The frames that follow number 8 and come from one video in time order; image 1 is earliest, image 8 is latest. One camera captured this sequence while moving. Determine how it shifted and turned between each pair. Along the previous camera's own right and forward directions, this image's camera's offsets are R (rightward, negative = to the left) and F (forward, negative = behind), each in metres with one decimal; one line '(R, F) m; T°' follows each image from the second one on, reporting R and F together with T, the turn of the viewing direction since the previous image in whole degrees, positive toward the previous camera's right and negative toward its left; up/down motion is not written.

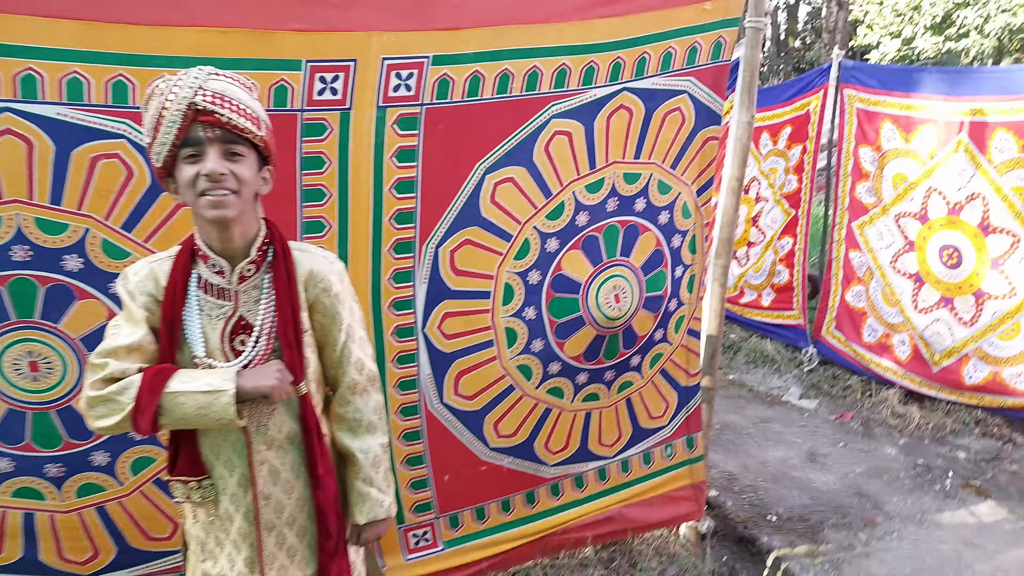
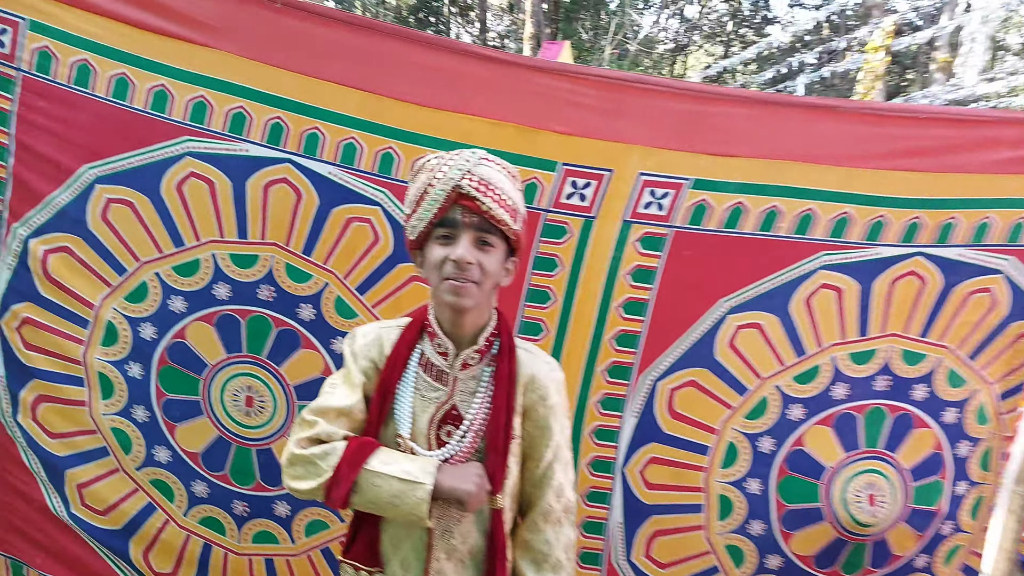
(-0.2, +0.3) m; -16°
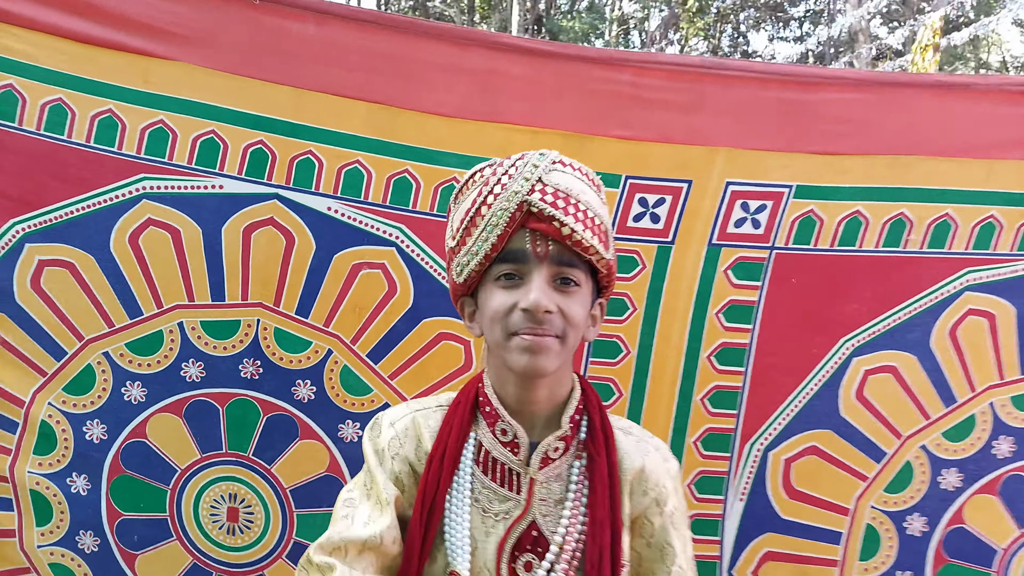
(-0.2, +0.7) m; 0°
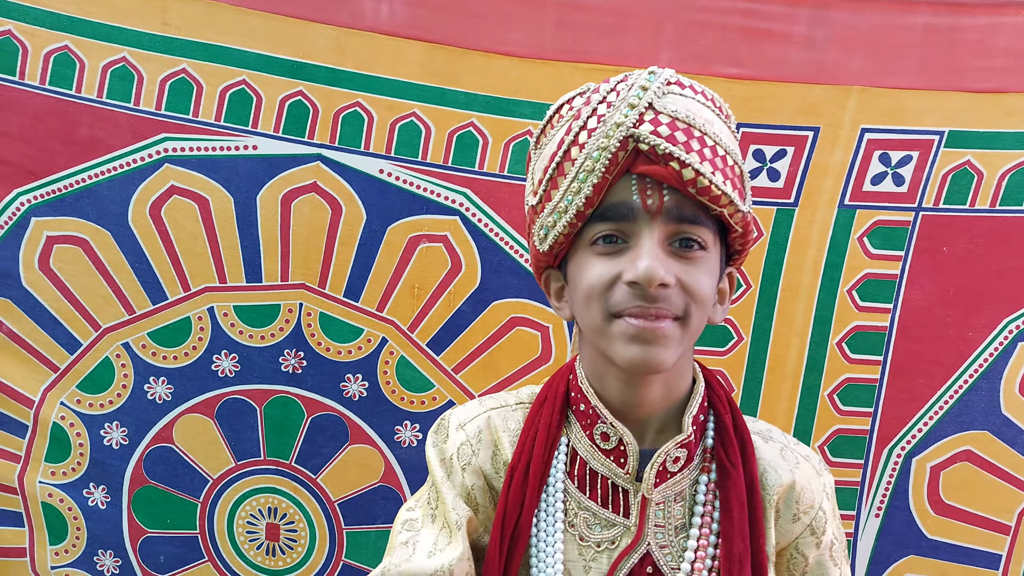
(-0.1, +0.4) m; -3°
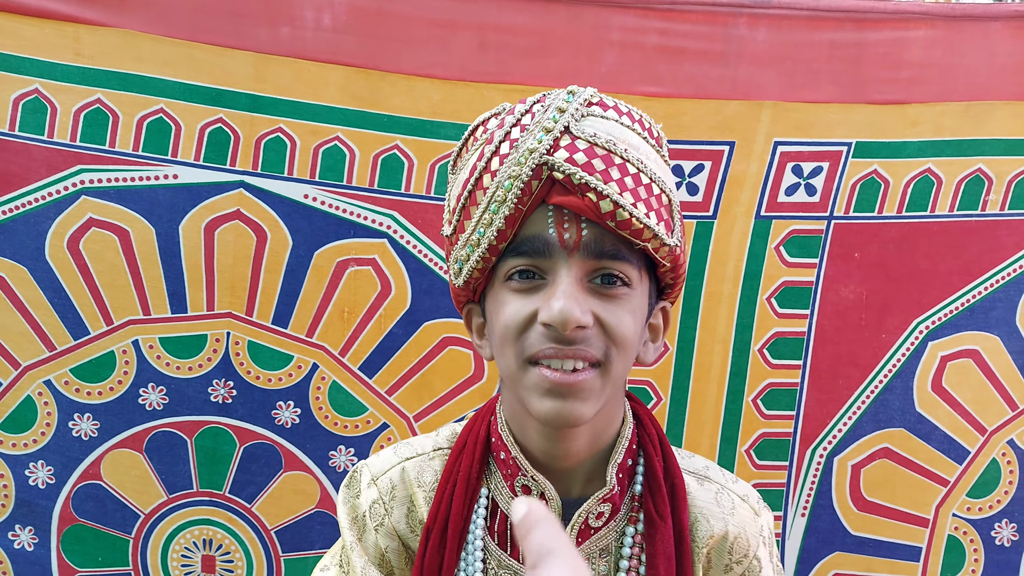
(+0.1, 0.0) m; +3°
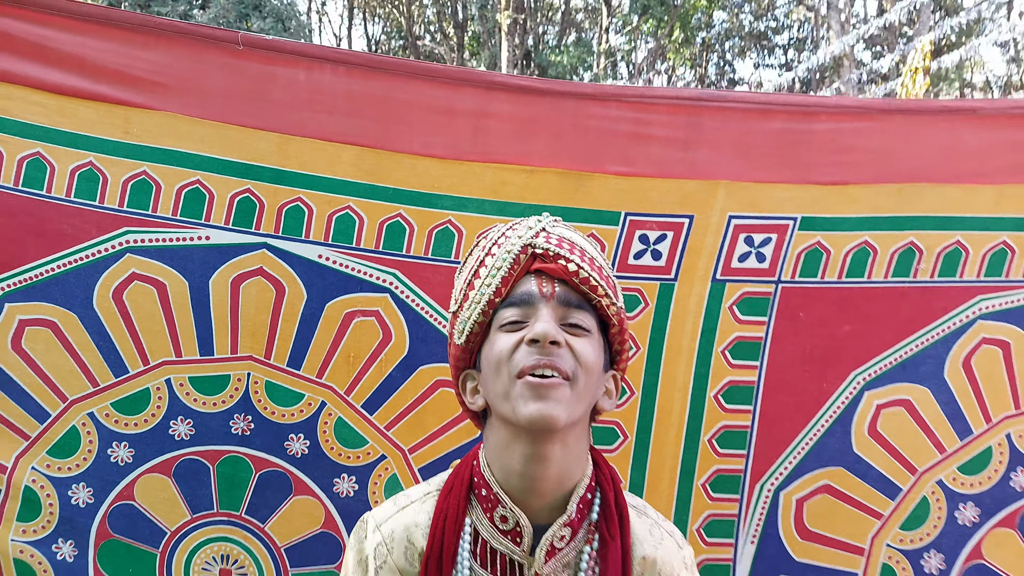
(+0.1, -0.3) m; 0°
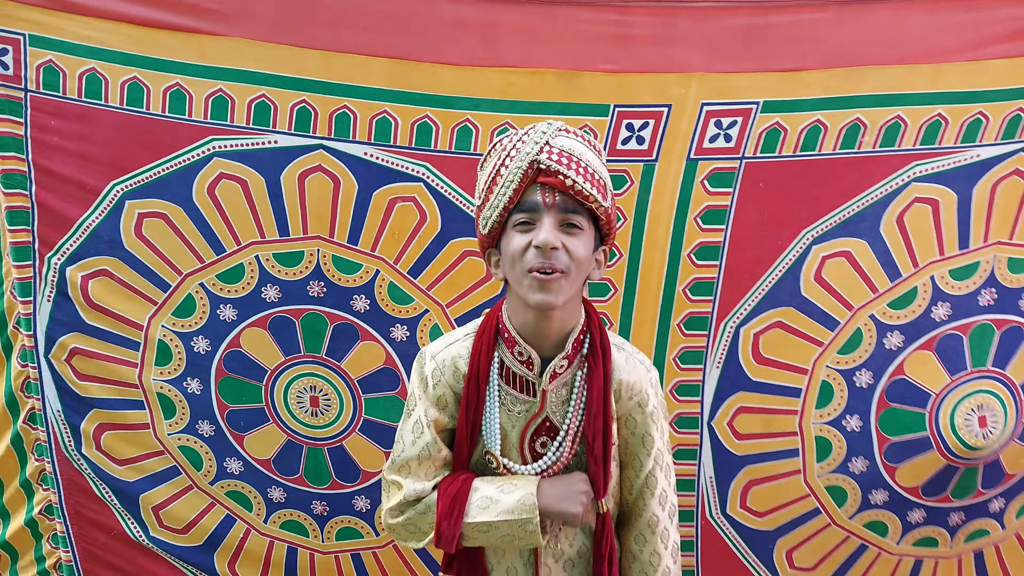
(+0.1, -0.5) m; -2°
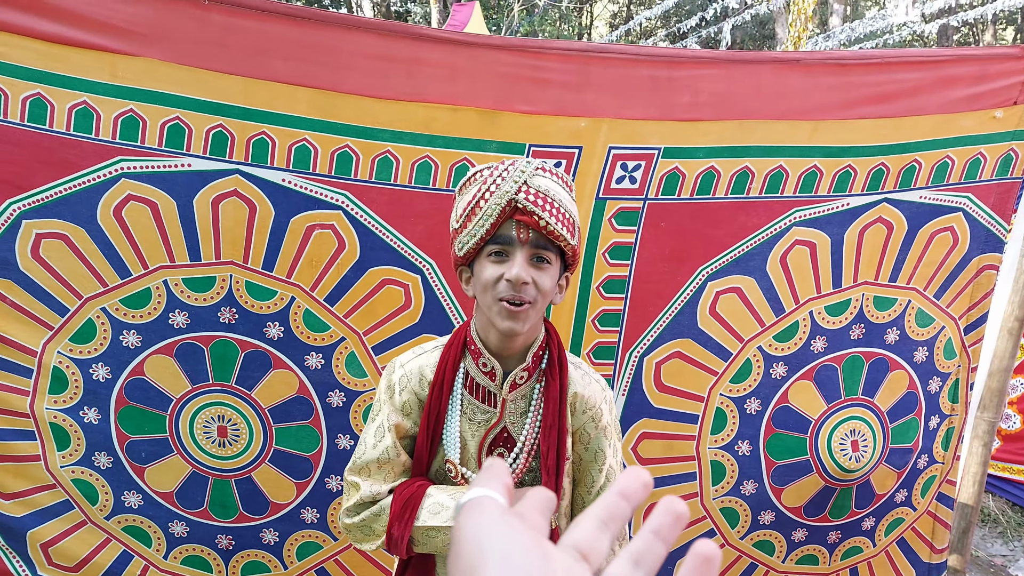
(-0.1, -0.1) m; +8°
